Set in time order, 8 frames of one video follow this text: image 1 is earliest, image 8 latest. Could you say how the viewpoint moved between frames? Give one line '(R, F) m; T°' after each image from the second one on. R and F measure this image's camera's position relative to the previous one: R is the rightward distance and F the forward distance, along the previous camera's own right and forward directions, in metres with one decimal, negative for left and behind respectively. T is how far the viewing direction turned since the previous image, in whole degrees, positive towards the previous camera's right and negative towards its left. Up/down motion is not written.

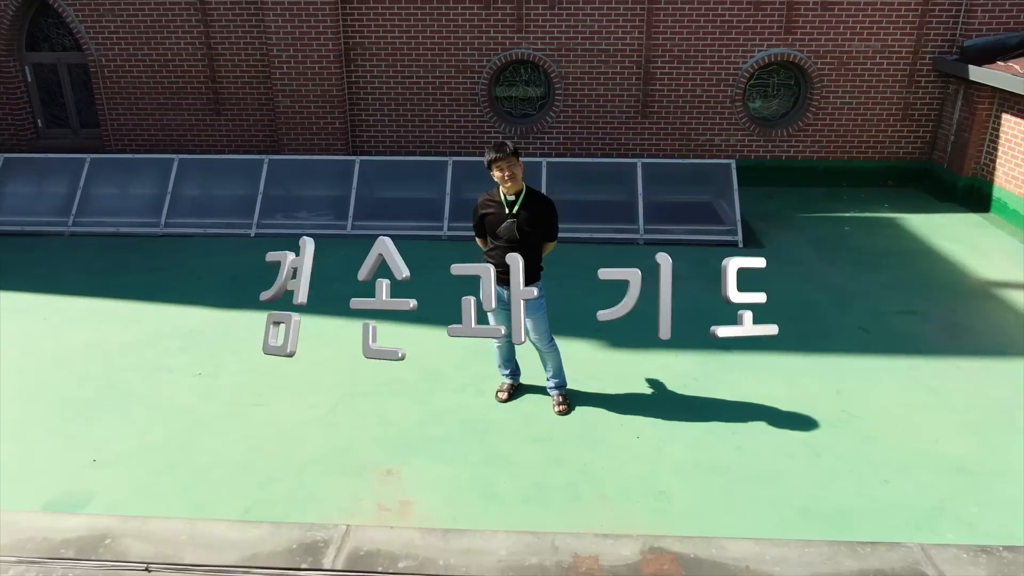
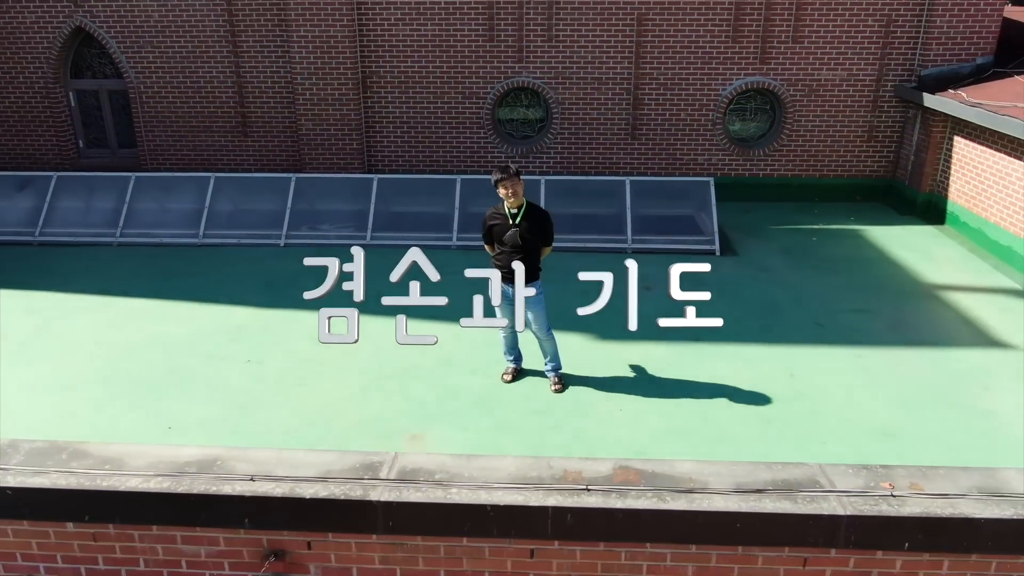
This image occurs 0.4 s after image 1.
(0.0, -0.9) m; 0°
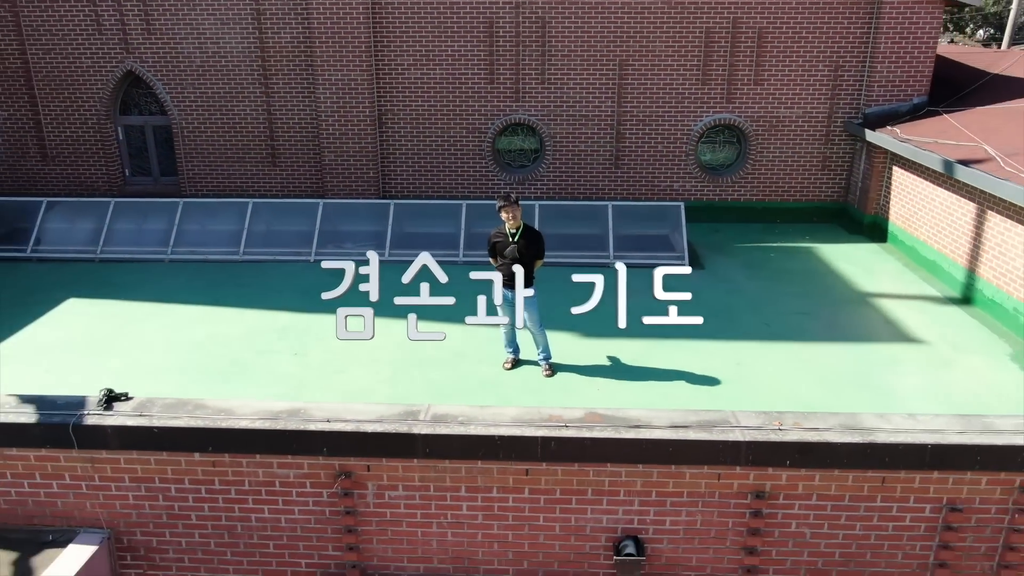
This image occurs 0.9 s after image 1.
(0.0, -1.4) m; 0°
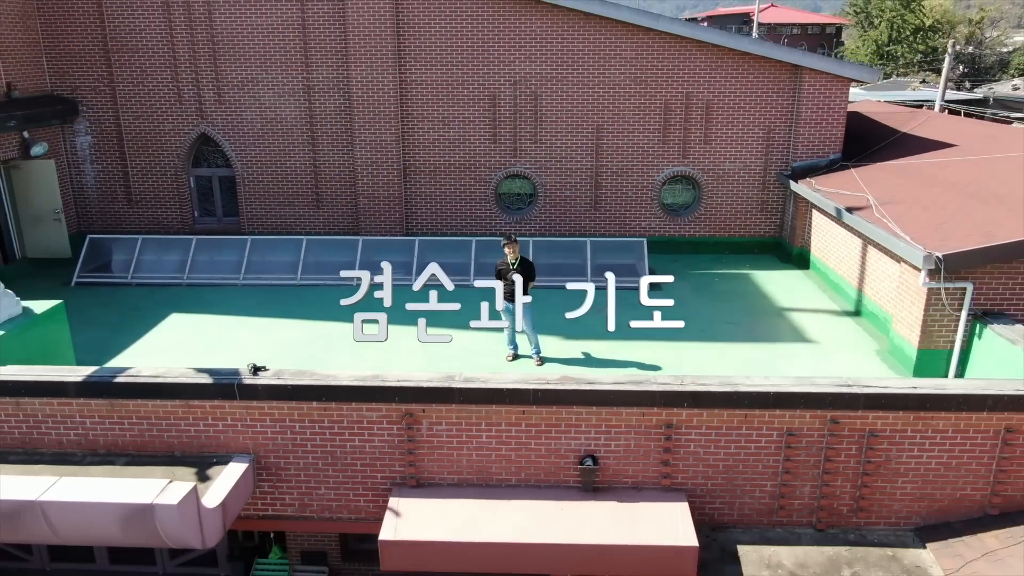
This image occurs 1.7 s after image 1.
(-0.1, -2.8) m; 0°
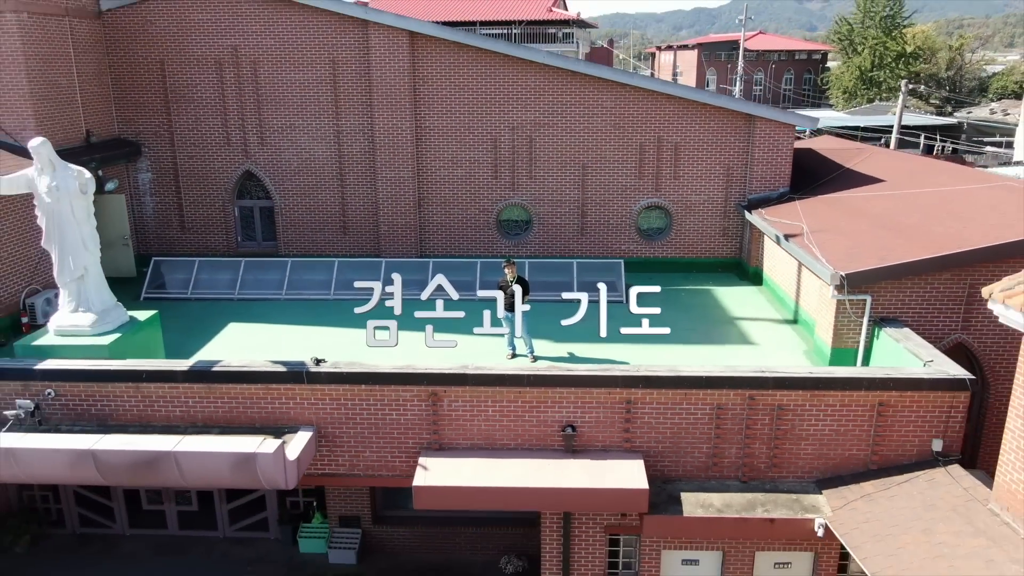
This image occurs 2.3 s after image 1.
(0.0, -2.6) m; 0°
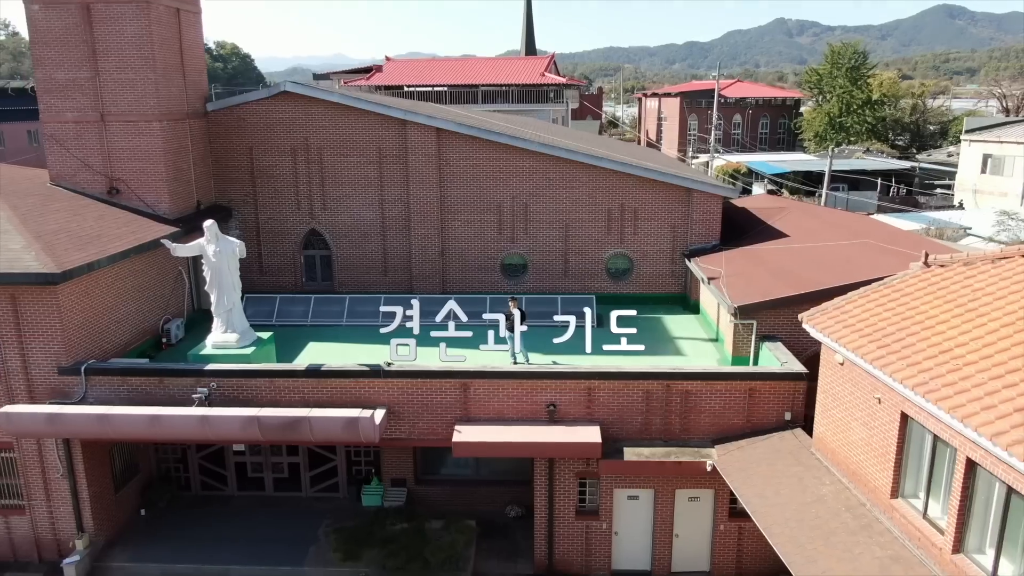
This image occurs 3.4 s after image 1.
(-0.1, -5.6) m; 0°
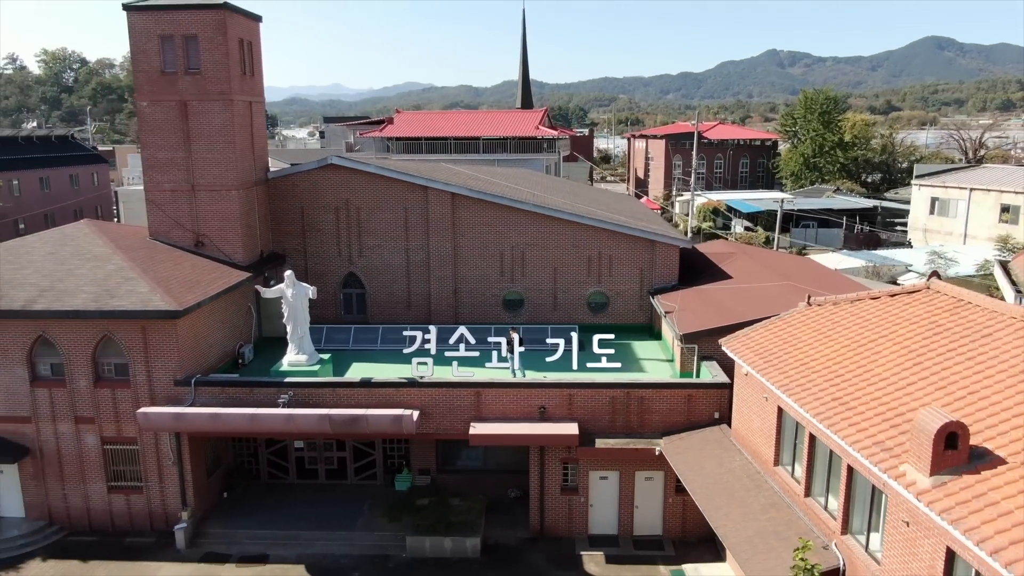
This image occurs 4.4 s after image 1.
(-0.1, -5.6) m; 0°
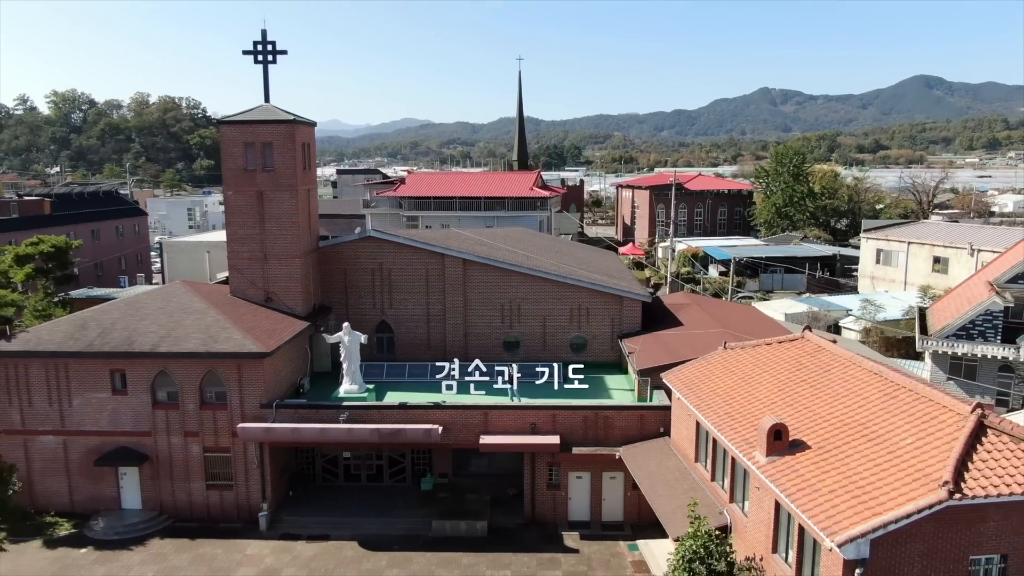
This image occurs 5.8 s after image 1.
(-0.1, -7.7) m; 0°
